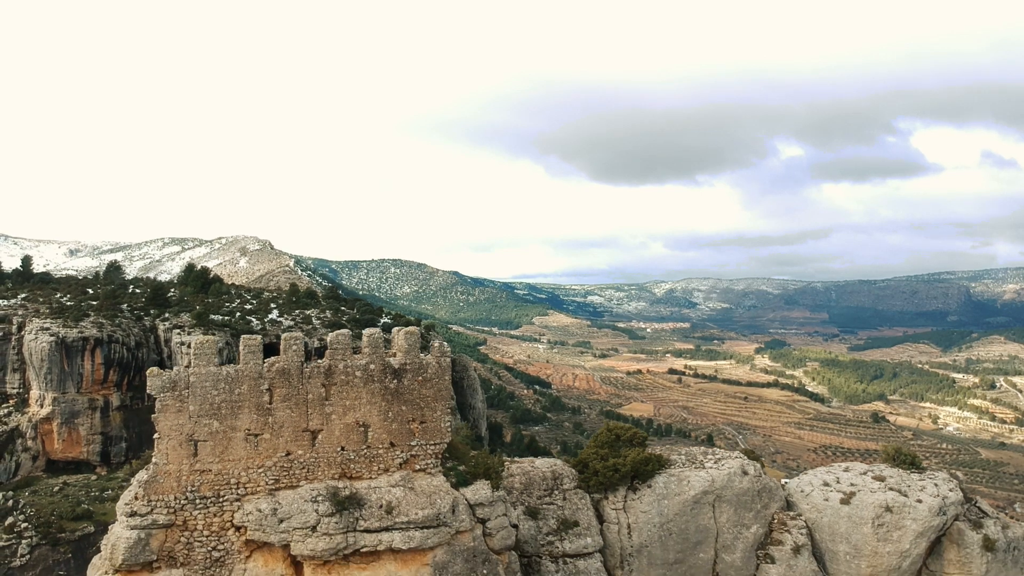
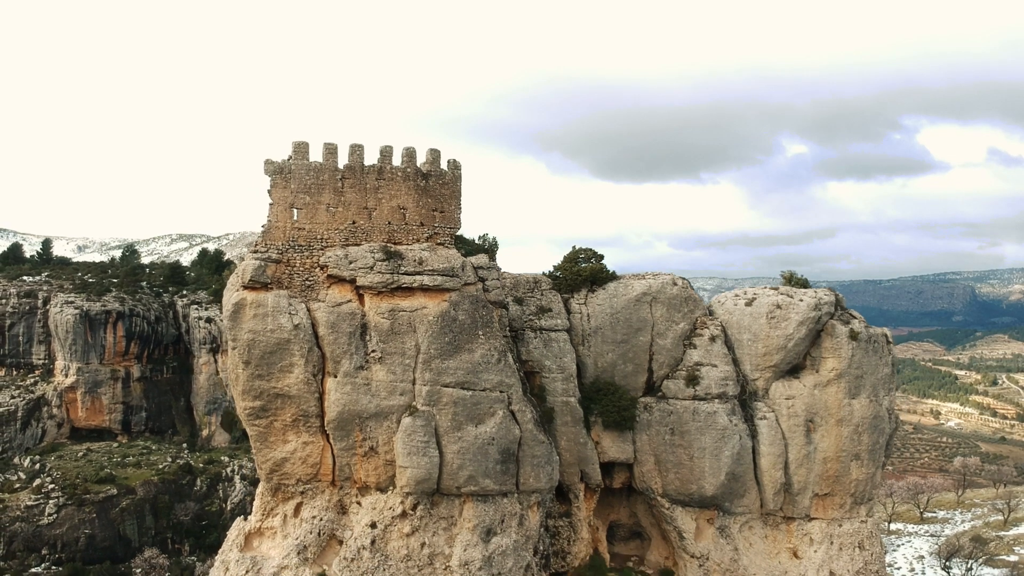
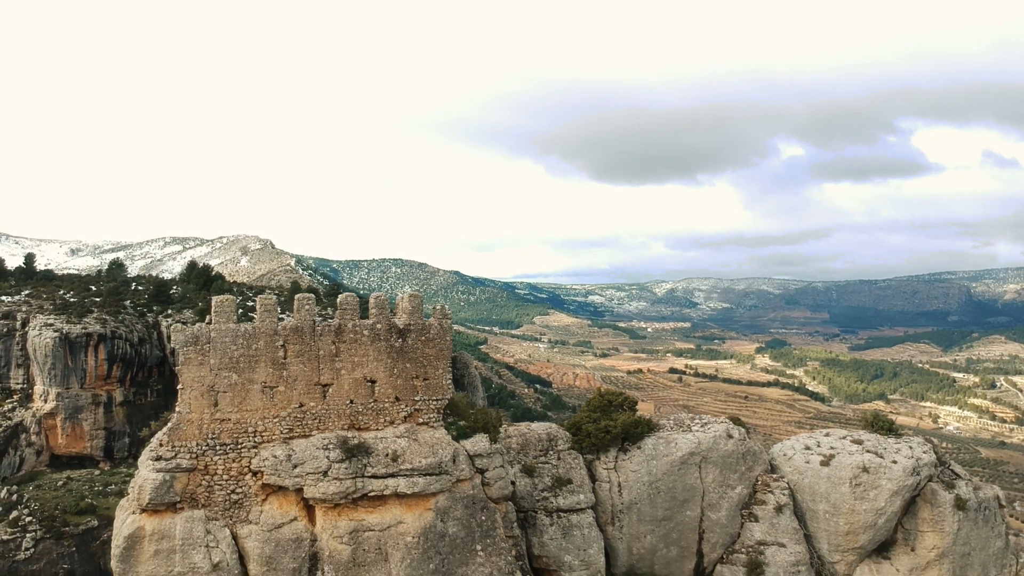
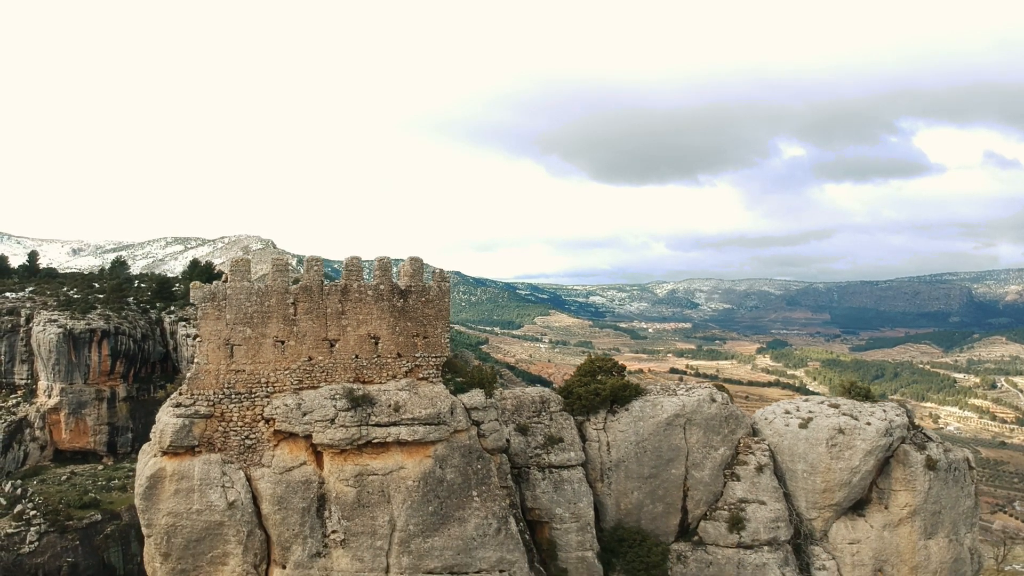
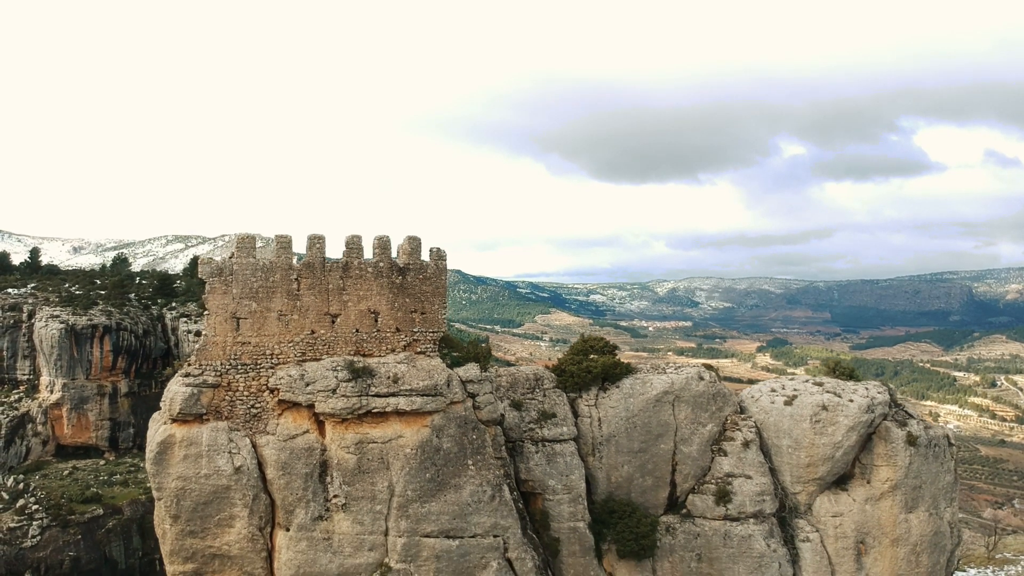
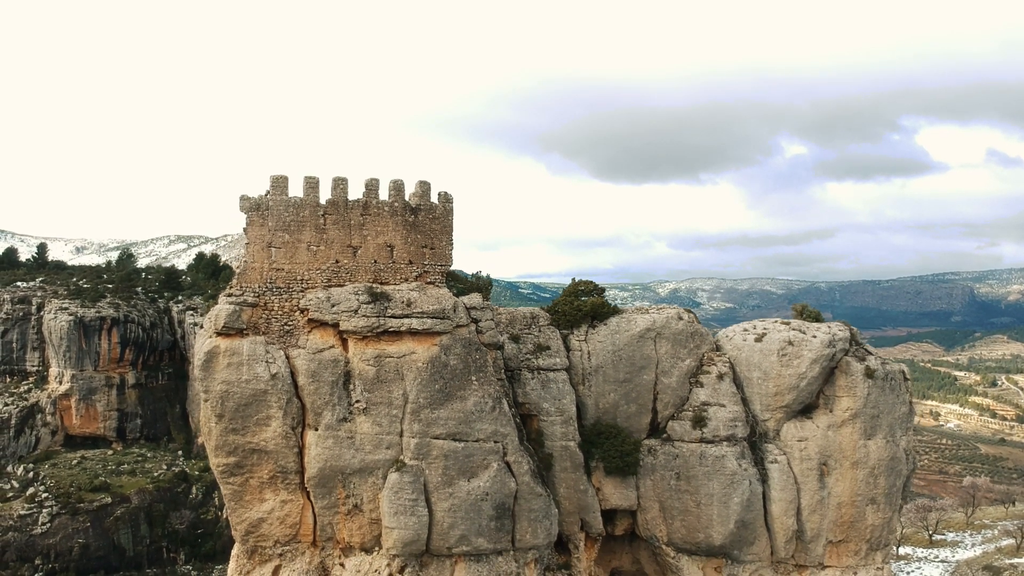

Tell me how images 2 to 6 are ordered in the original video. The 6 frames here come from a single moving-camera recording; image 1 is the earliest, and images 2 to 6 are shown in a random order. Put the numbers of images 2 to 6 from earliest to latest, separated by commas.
3, 4, 5, 6, 2
